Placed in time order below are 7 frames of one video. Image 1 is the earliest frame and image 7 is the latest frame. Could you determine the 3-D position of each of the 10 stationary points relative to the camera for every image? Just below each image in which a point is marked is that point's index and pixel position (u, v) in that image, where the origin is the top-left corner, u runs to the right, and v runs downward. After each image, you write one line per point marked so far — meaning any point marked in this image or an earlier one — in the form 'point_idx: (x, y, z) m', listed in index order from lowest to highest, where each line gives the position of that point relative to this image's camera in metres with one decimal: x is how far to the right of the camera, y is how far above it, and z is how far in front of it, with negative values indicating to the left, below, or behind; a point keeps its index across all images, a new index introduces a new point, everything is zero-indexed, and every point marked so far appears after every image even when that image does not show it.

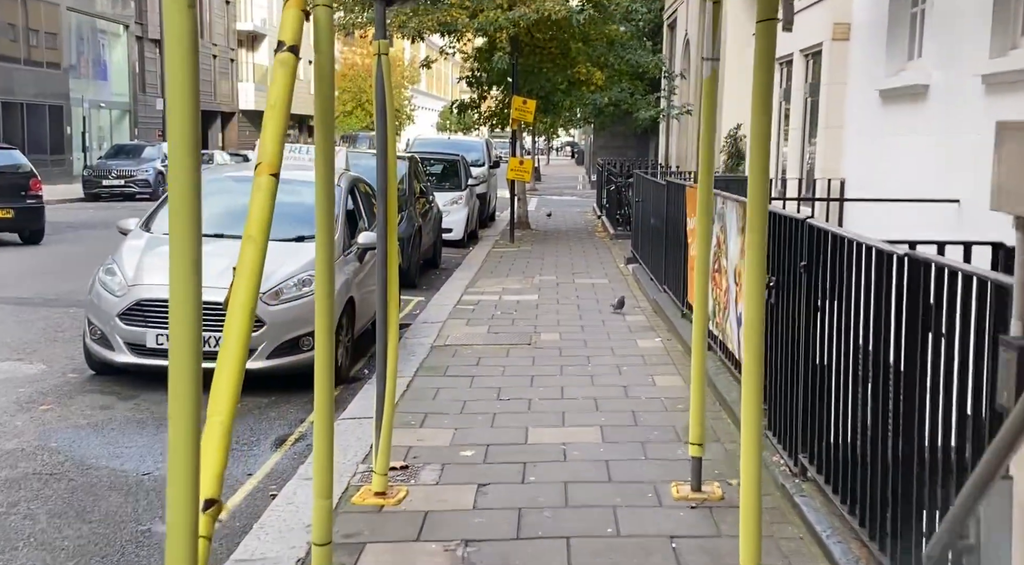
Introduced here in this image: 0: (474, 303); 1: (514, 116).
0: (-0.4, -0.2, +12.1) m
1: (0.0, +2.8, +19.8) m
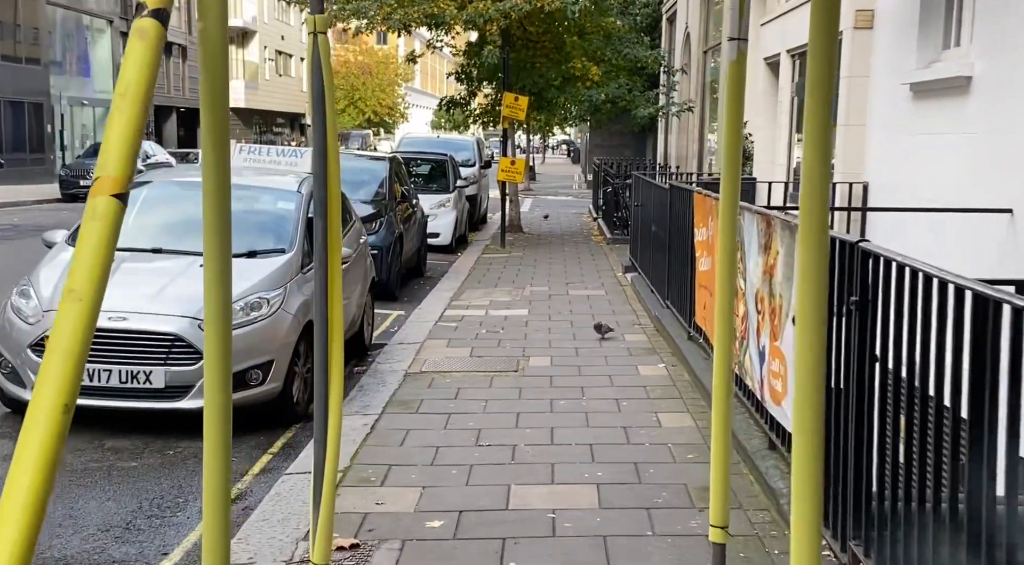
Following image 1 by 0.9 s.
0: (-0.5, -0.3, +11.0) m
1: (-0.1, +2.7, +18.8) m
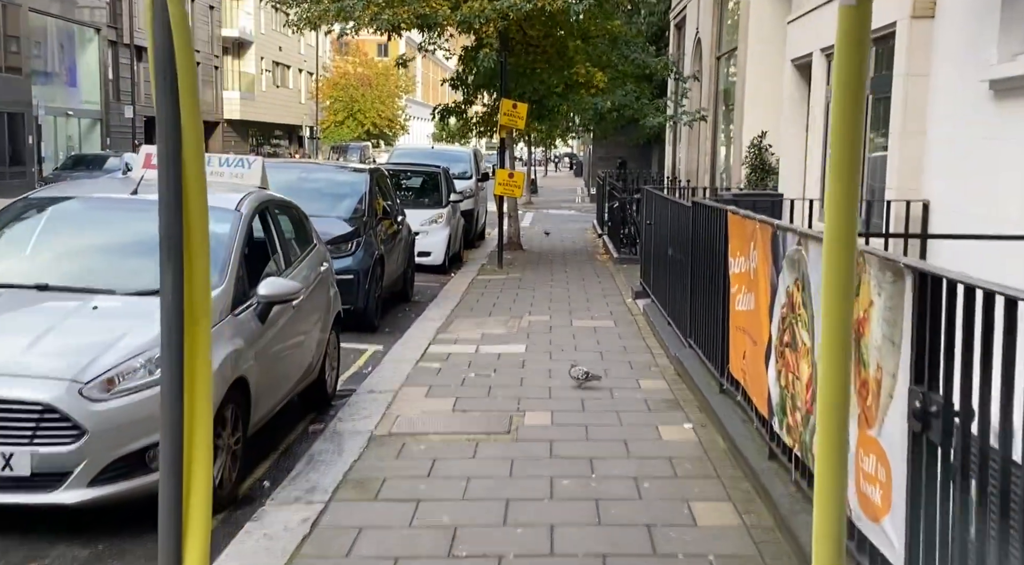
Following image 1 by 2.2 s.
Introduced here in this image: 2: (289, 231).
0: (-0.5, -0.6, +9.4) m
1: (-0.1, +2.3, +17.2) m
2: (-1.4, +0.3, +7.5) m
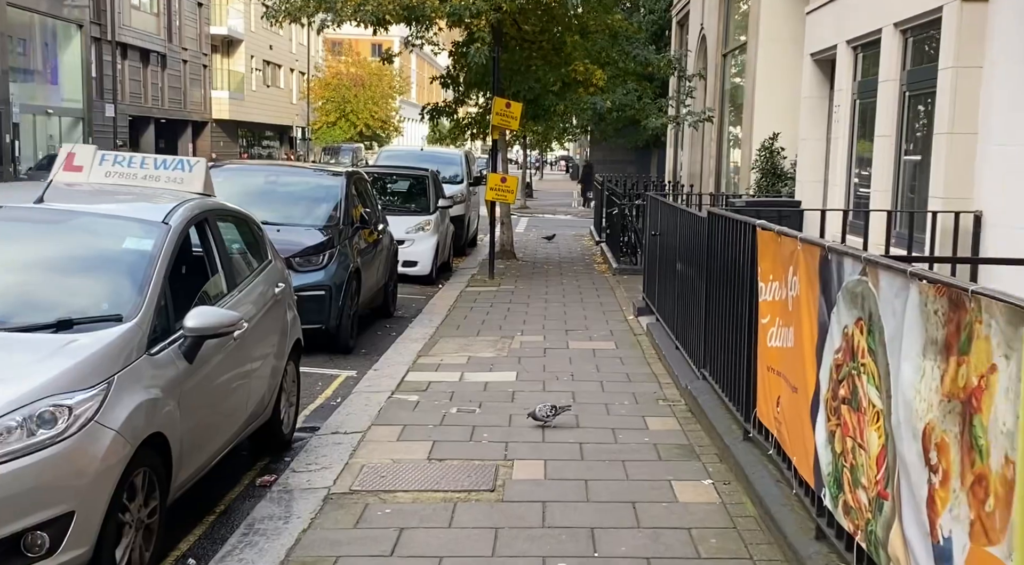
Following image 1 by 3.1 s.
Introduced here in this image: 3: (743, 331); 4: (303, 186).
0: (-0.6, -0.7, +8.3) m
1: (-0.2, +2.2, +16.1) m
2: (-1.5, +0.2, +6.4) m
3: (+1.3, -0.3, +6.4) m
4: (-2.0, +0.9, +11.3) m
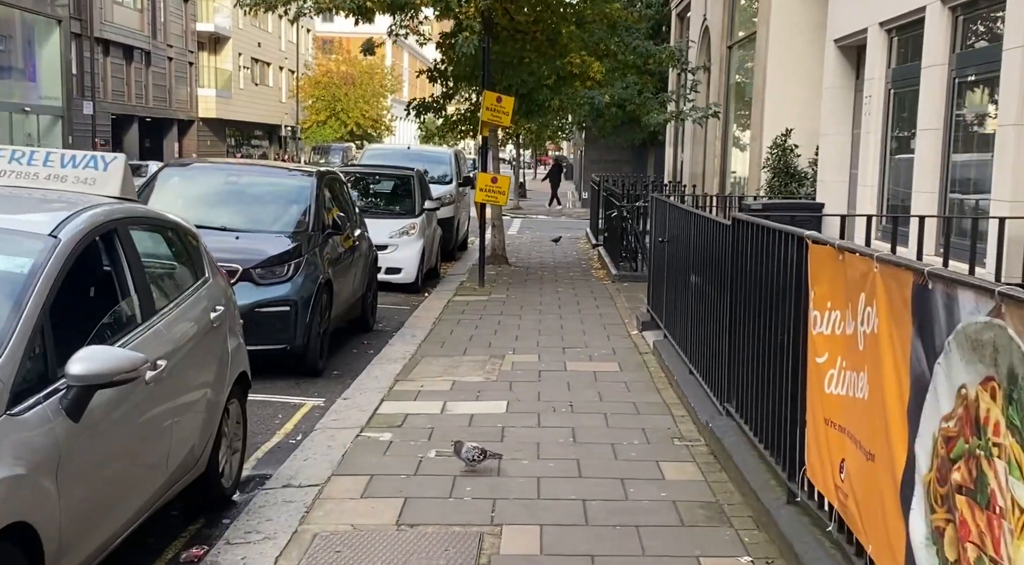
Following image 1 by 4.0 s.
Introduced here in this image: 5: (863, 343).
0: (-0.7, -0.8, +7.1) m
1: (-0.3, +2.1, +14.9) m
2: (-1.5, +0.1, +5.2) m
3: (+1.2, -0.4, +5.2) m
4: (-2.1, +0.8, +10.2) m
5: (+1.1, -0.2, +3.7) m
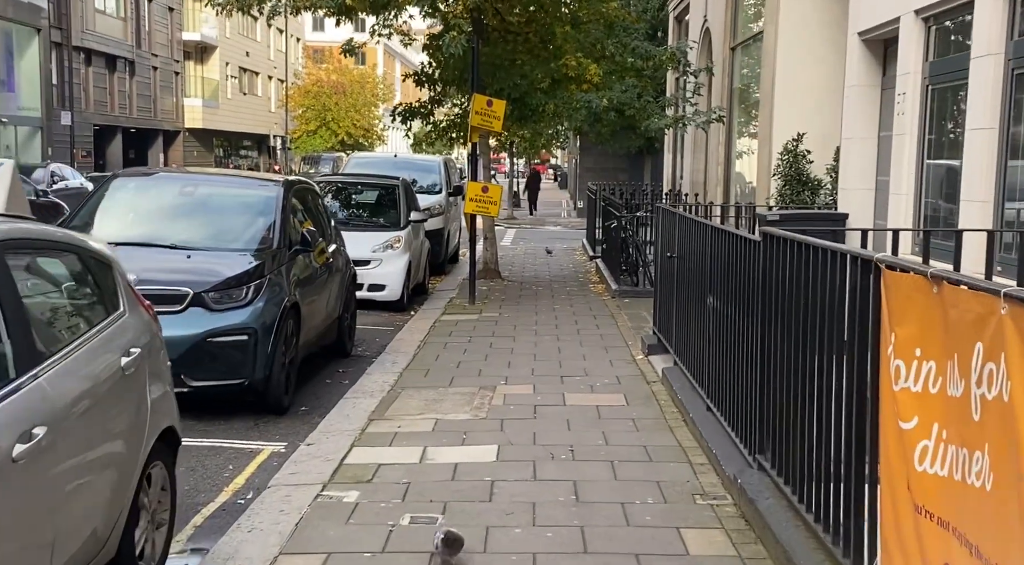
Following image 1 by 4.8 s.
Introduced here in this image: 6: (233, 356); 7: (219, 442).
0: (-0.7, -1.0, +6.0) m
1: (-0.5, +1.9, +13.9) m
2: (-1.6, 0.0, +4.2) m
3: (+1.2, -0.5, +4.2) m
4: (-2.2, +0.7, +9.1) m
5: (+1.1, -0.3, +2.7) m
6: (-1.8, -0.5, +7.5) m
7: (-1.7, -0.9, +6.9) m
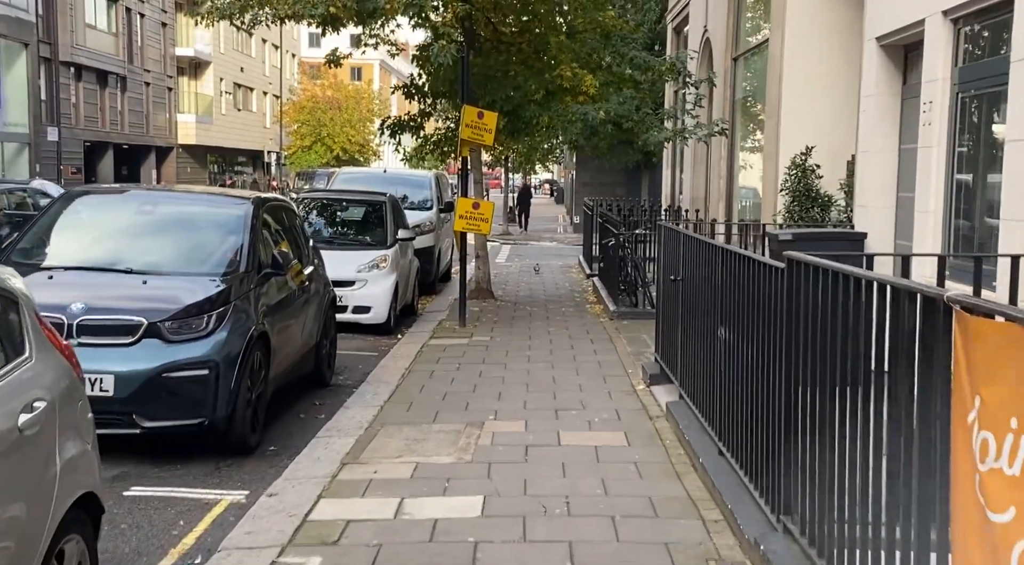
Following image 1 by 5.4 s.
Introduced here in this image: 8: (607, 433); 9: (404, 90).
0: (-0.8, -1.1, +5.3) m
1: (-0.5, +1.6, +13.2) m
2: (-1.7, -0.2, +3.4) m
3: (+1.1, -0.6, +3.5) m
4: (-2.2, +0.5, +8.4) m
5: (+1.0, -0.4, +1.9) m
6: (-1.8, -0.6, +6.7) m
7: (-1.8, -1.1, +6.2) m
8: (+0.6, -0.9, +7.4) m
9: (-1.5, +2.6, +16.2) m
